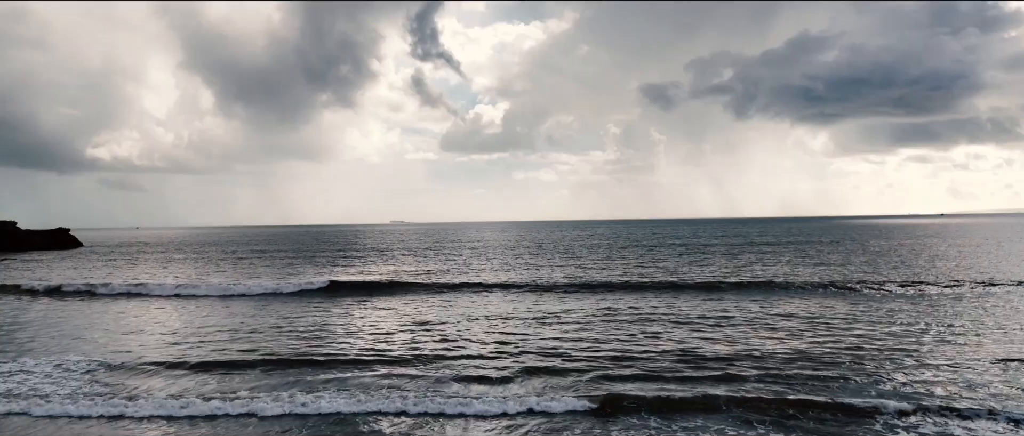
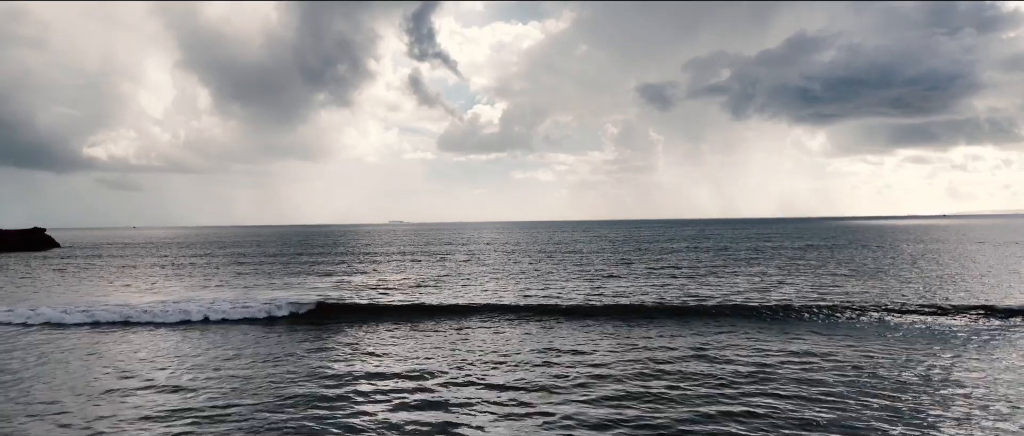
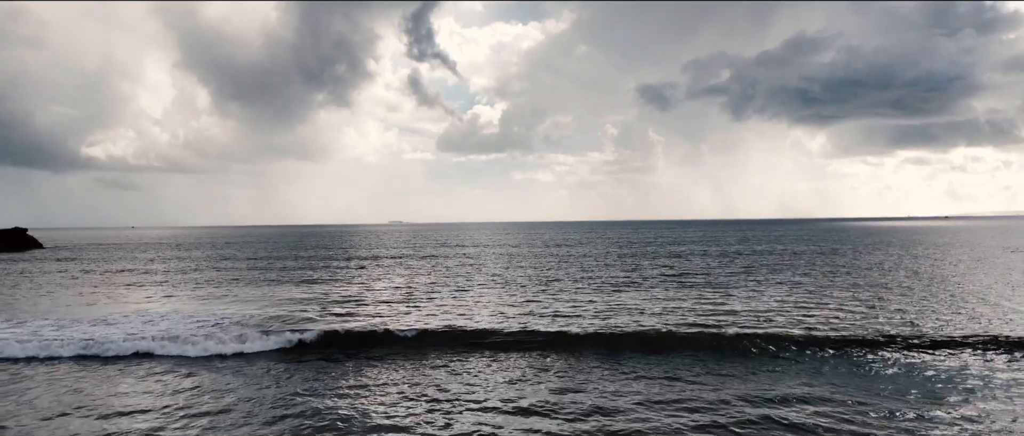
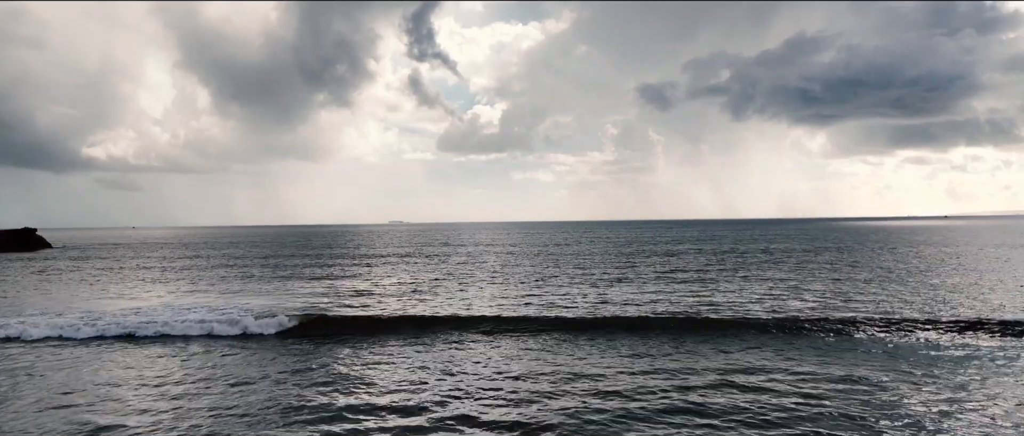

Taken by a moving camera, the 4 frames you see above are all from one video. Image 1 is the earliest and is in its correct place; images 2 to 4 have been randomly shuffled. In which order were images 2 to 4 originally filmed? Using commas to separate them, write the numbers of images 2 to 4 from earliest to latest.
2, 4, 3
